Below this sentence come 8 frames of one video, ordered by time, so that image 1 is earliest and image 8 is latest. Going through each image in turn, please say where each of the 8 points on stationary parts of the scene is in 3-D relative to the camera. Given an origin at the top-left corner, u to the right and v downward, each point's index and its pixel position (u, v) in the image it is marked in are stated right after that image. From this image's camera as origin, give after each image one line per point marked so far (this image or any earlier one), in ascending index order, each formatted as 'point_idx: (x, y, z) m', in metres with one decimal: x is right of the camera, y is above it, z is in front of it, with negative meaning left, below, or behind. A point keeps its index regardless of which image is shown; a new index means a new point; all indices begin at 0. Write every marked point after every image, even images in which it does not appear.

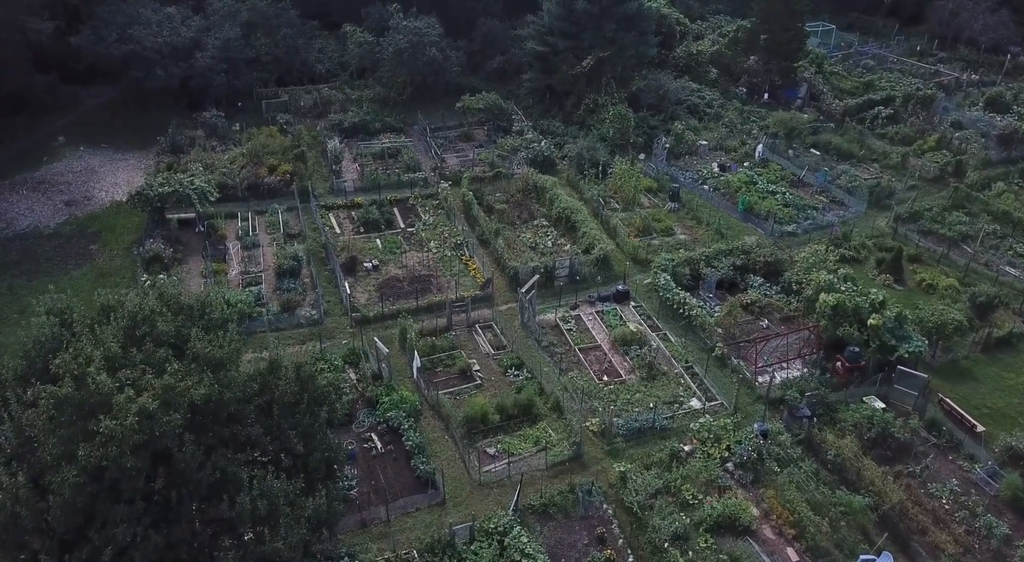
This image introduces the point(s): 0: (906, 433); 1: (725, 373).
0: (+8.2, -3.2, +15.5) m
1: (+5.1, -2.2, +18.0) m
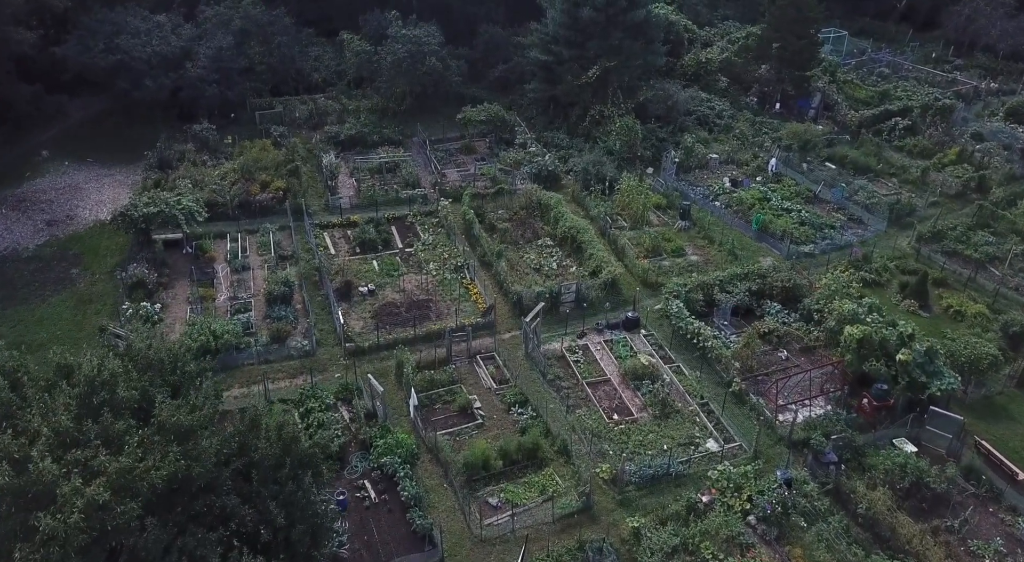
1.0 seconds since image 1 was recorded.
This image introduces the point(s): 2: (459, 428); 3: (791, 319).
0: (+8.2, -3.9, +14.3) m
1: (+5.2, -3.0, +16.9) m
2: (-1.2, -3.2, +16.4) m
3: (+7.3, -1.0, +19.6) m
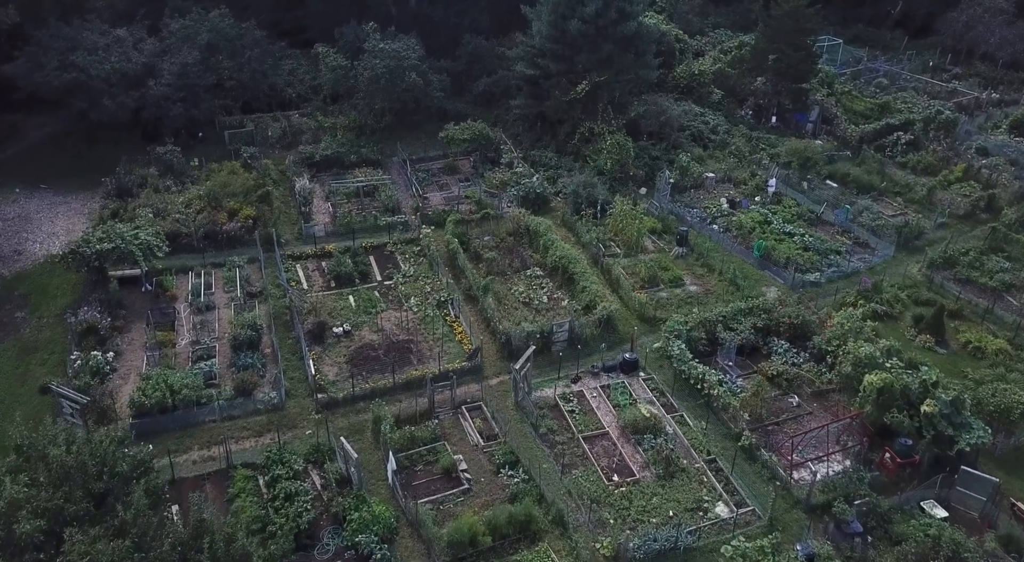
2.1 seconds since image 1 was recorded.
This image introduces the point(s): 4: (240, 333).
0: (+8.1, -4.8, +12.9) m
1: (+5.0, -3.9, +15.4) m
2: (-1.4, -4.2, +14.8) m
3: (+7.0, -1.9, +18.2) m
4: (-6.7, -1.3, +18.4) m
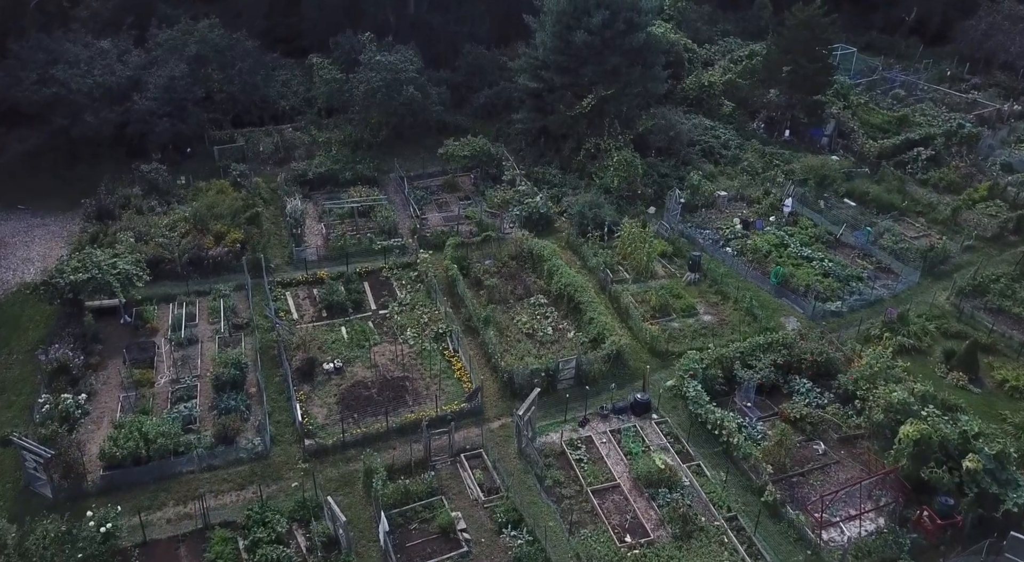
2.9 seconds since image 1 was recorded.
0: (+8.1, -5.5, +11.6) m
1: (+5.1, -4.7, +14.1) m
2: (-1.3, -5.0, +13.5) m
3: (+7.1, -2.7, +16.9) m
4: (-6.6, -2.1, +17.1) m
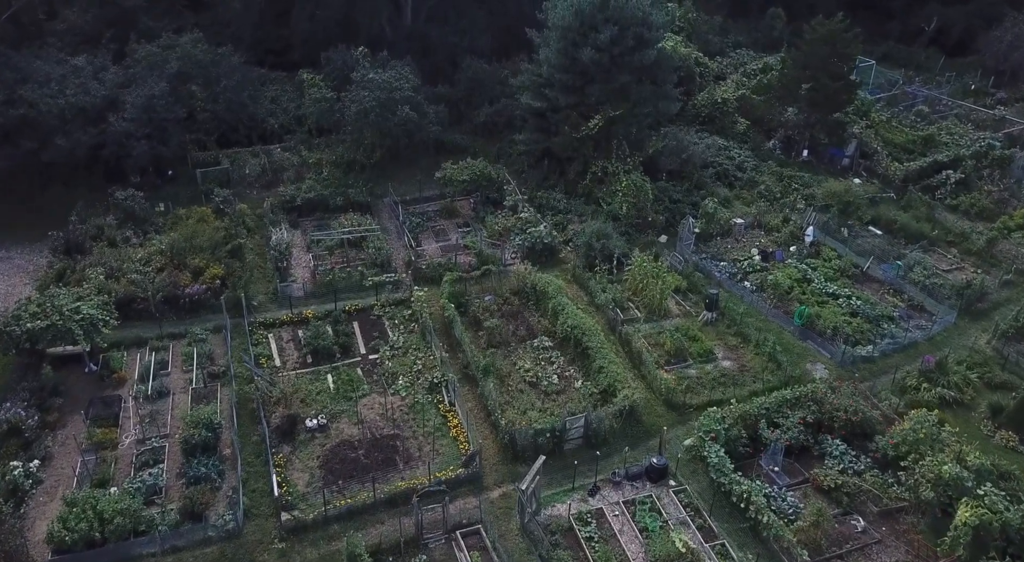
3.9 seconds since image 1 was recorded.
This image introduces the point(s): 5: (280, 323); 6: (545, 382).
0: (+8.1, -6.6, +9.9) m
1: (+5.1, -5.7, +12.4) m
2: (-1.3, -6.1, +11.8) m
3: (+7.1, -3.8, +15.2) m
4: (-6.6, -3.2, +15.4) m
5: (-6.1, -1.1, +19.8) m
6: (+0.8, -2.5, +18.0) m
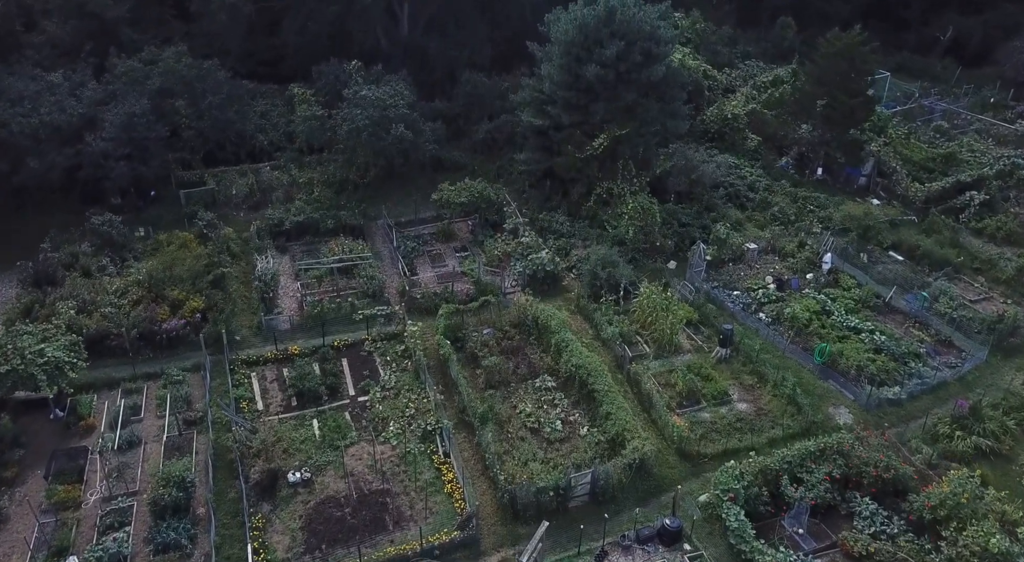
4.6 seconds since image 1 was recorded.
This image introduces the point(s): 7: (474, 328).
0: (+8.1, -7.4, +8.5) m
1: (+5.1, -6.6, +11.1) m
2: (-1.3, -6.9, +10.5) m
3: (+7.1, -4.6, +13.9) m
4: (-6.6, -4.0, +14.1) m
5: (-6.1, -2.0, +18.5) m
6: (+0.8, -3.3, +16.7) m
7: (-1.0, -1.3, +19.7) m
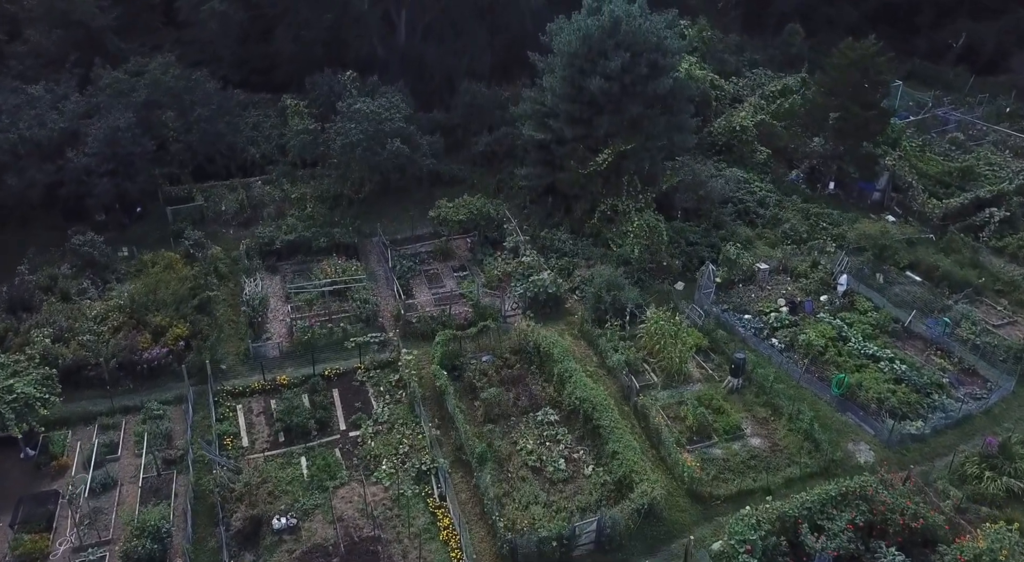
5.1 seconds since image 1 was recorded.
0: (+8.1, -8.0, +7.5) m
1: (+5.1, -7.2, +10.1) m
2: (-1.3, -7.5, +9.5) m
3: (+7.1, -5.2, +12.9) m
4: (-6.6, -4.6, +13.1) m
5: (-6.1, -2.6, +17.5) m
6: (+0.8, -3.9, +15.7) m
7: (-1.0, -1.9, +18.8) m
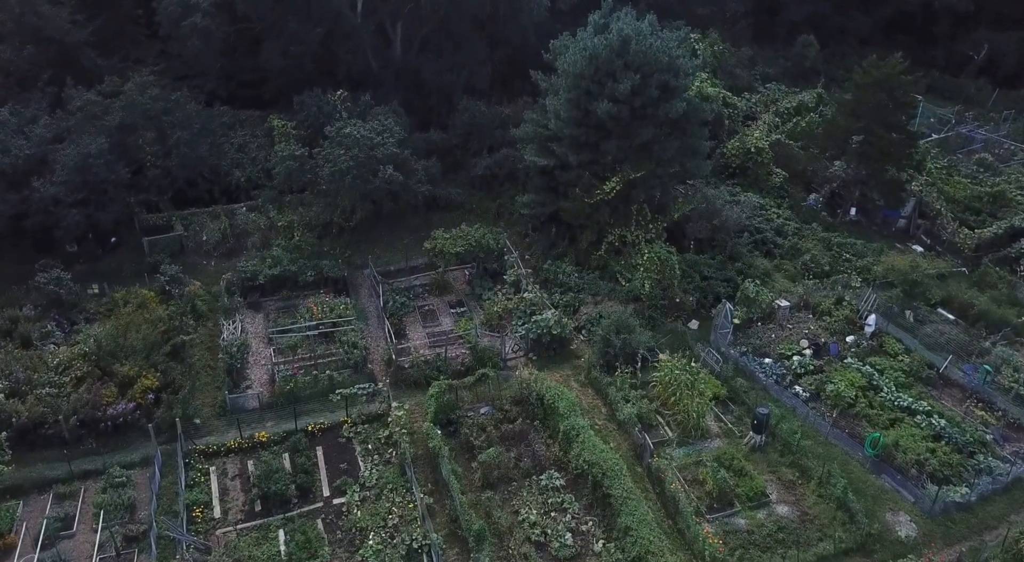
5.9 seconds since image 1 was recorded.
0: (+8.1, -9.1, +5.9) m
1: (+5.1, -8.2, +8.5) m
2: (-1.3, -8.5, +7.9) m
3: (+7.1, -6.3, +11.3) m
4: (-6.6, -5.6, +11.6) m
5: (-6.1, -3.6, +15.9) m
6: (+0.8, -5.0, +14.1) m
7: (-1.0, -2.9, +17.2) m
